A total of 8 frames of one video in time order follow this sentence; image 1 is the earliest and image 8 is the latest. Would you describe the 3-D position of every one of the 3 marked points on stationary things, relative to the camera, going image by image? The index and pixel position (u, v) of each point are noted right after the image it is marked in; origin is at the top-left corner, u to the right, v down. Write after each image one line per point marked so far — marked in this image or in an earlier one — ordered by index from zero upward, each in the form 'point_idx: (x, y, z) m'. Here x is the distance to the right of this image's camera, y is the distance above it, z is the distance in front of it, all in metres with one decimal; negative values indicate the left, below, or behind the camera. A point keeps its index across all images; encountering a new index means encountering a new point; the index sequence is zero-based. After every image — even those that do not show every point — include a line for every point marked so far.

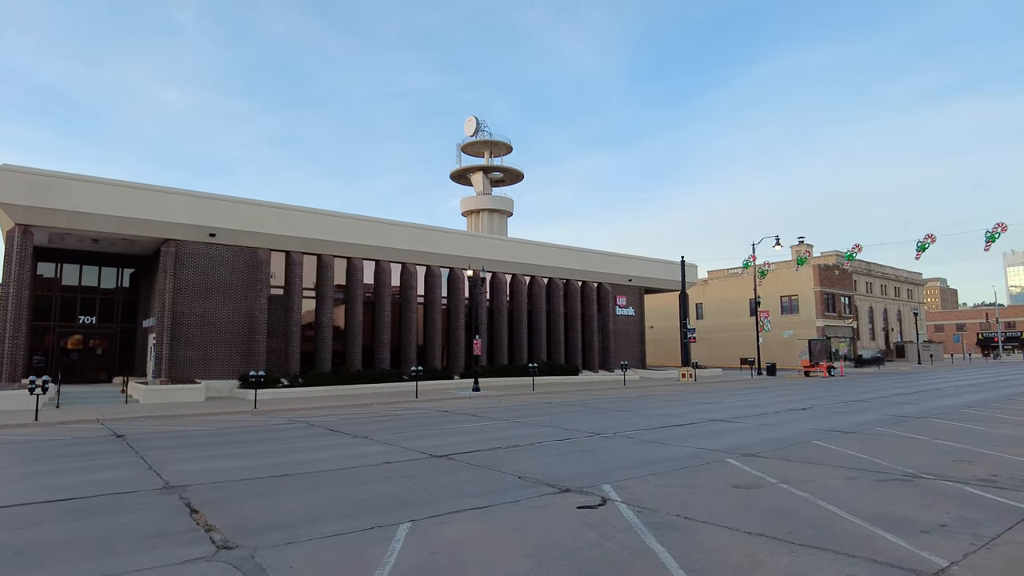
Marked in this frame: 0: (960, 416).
0: (+12.1, -3.5, +17.5) m
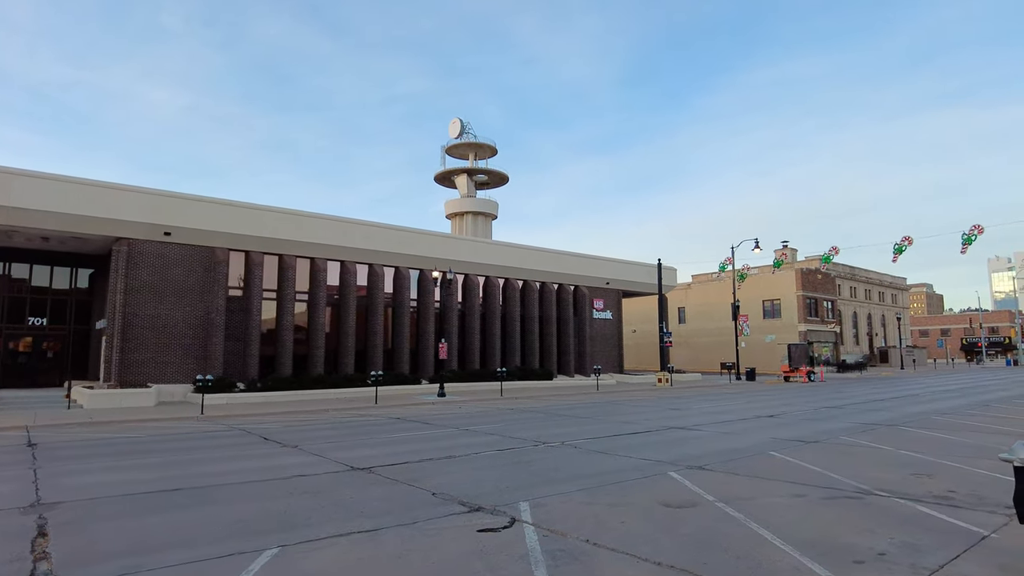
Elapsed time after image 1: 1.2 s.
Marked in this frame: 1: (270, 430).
0: (+10.8, -3.5, +16.7) m
1: (-6.1, -3.6, +16.4) m
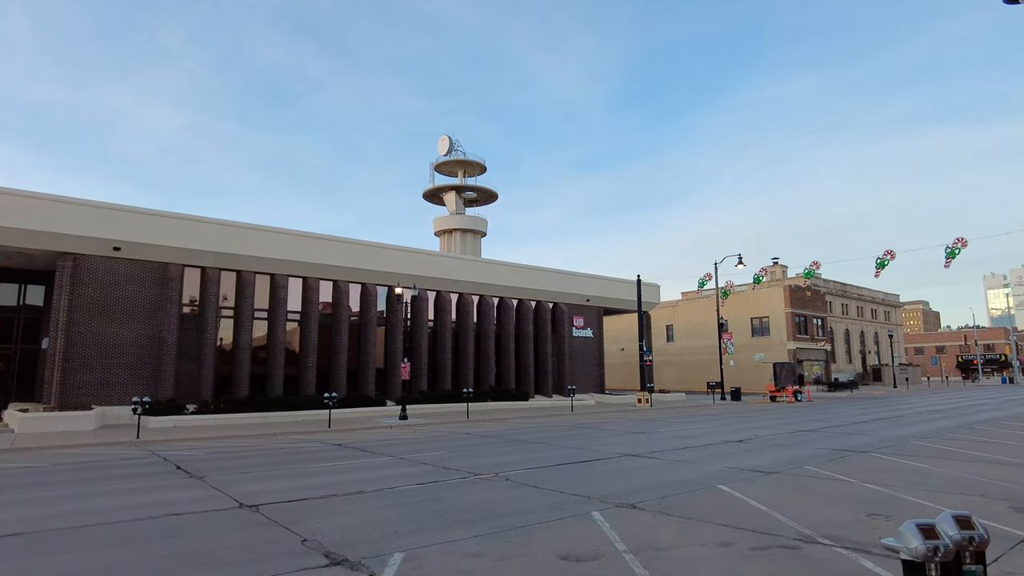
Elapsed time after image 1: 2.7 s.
0: (+9.4, -3.9, +15.4) m
1: (-7.5, -4.0, +15.1) m
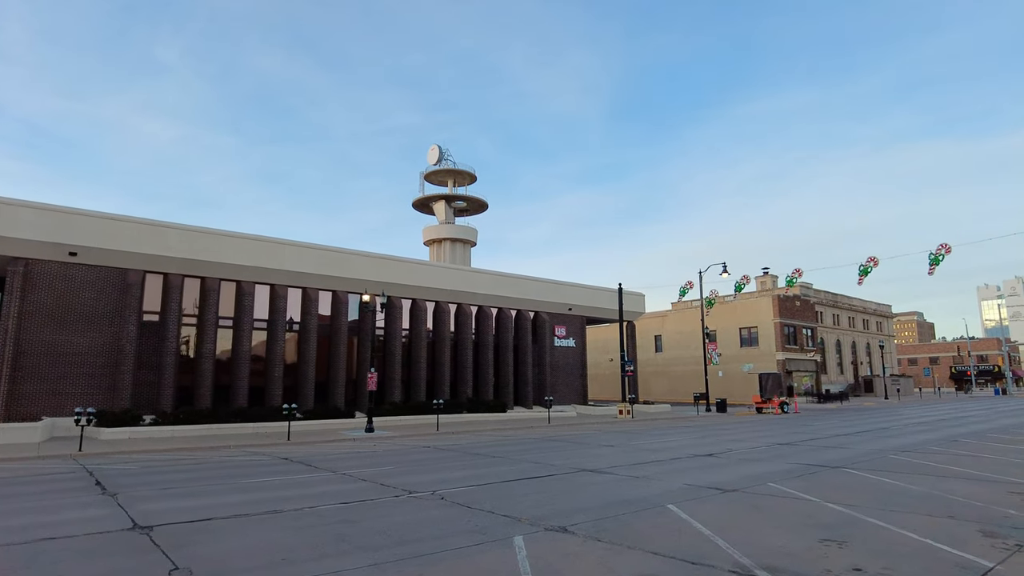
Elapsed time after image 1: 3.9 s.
0: (+8.3, -4.0, +14.5) m
1: (-8.6, -4.0, +14.1) m
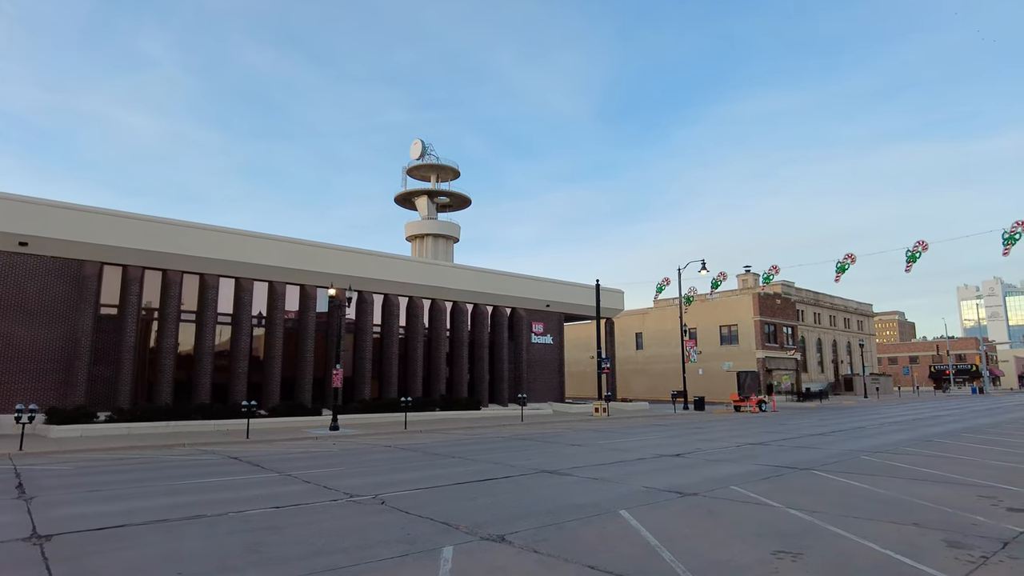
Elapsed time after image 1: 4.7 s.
0: (+7.4, -3.9, +14.0) m
1: (-9.5, -3.8, +13.2) m
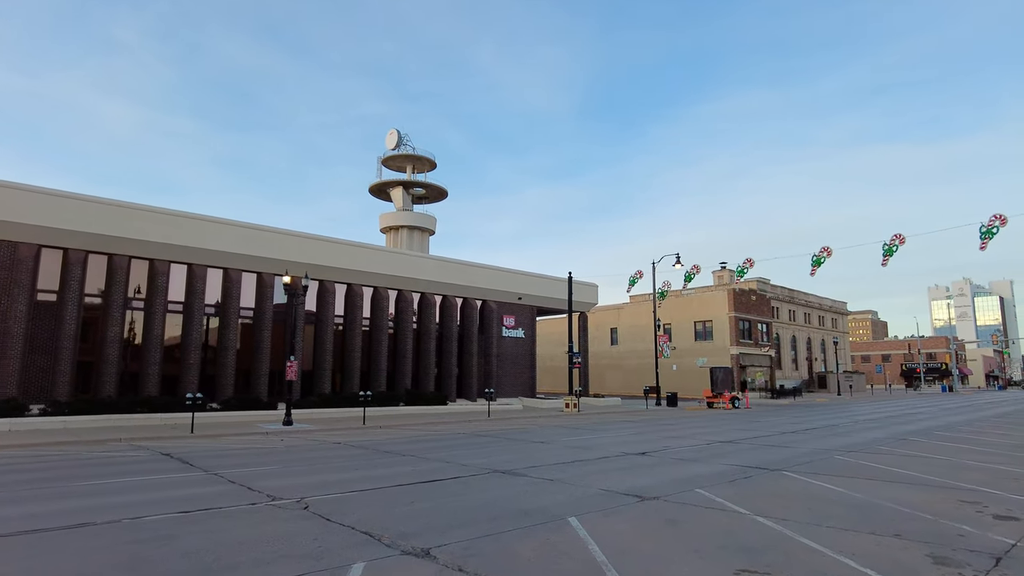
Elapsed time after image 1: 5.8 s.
0: (+6.4, -3.7, +13.2) m
1: (-10.5, -3.4, +11.8) m
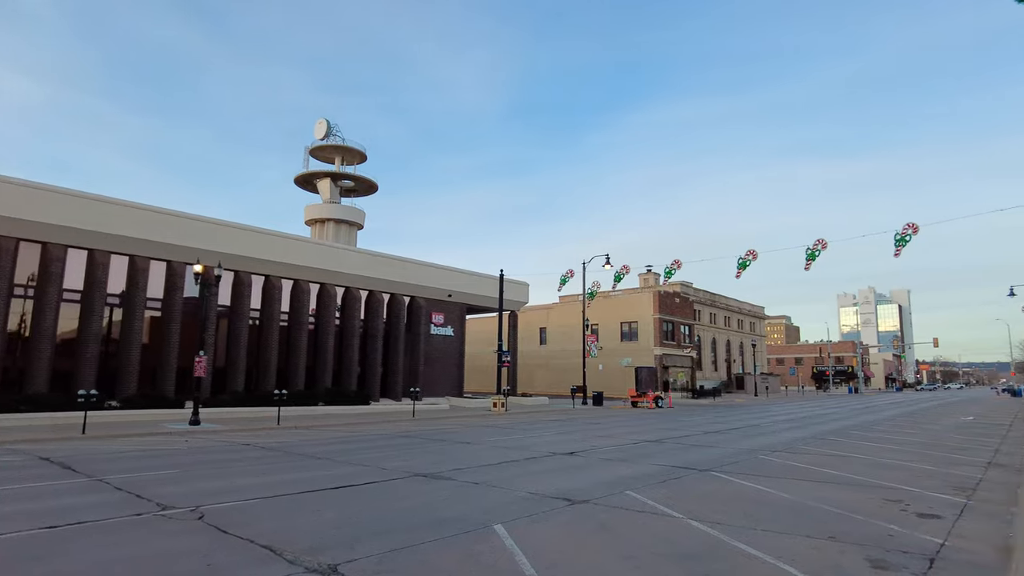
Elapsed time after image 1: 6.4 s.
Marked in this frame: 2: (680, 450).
0: (+4.9, -3.7, +13.1) m
1: (-11.7, -3.0, +10.0) m
2: (+4.3, -4.1, +16.6) m
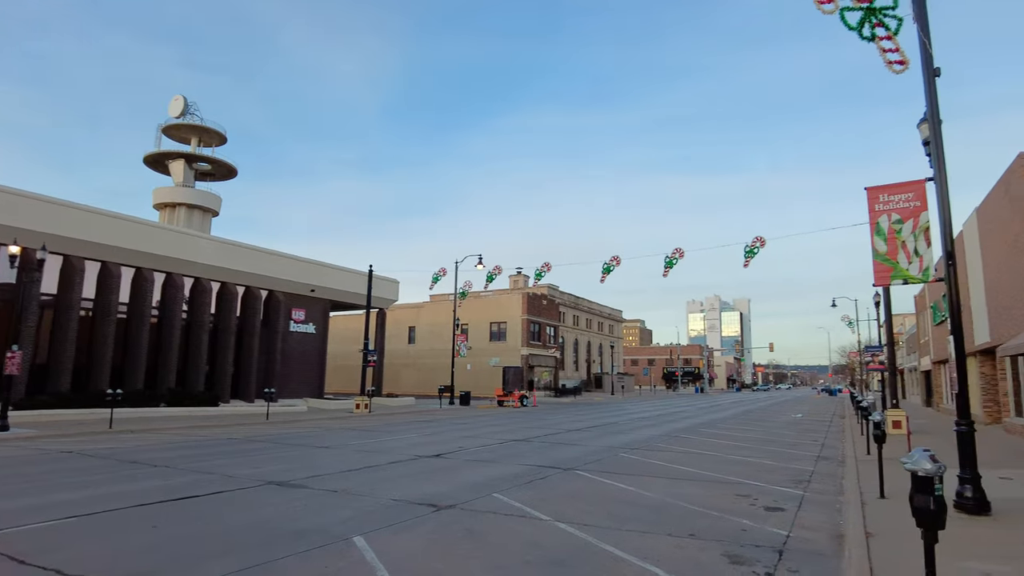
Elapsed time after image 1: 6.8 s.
0: (+2.2, -3.7, +13.5) m
1: (-13.5, -2.6, +7.1) m
2: (+0.9, -4.2, +16.7) m
